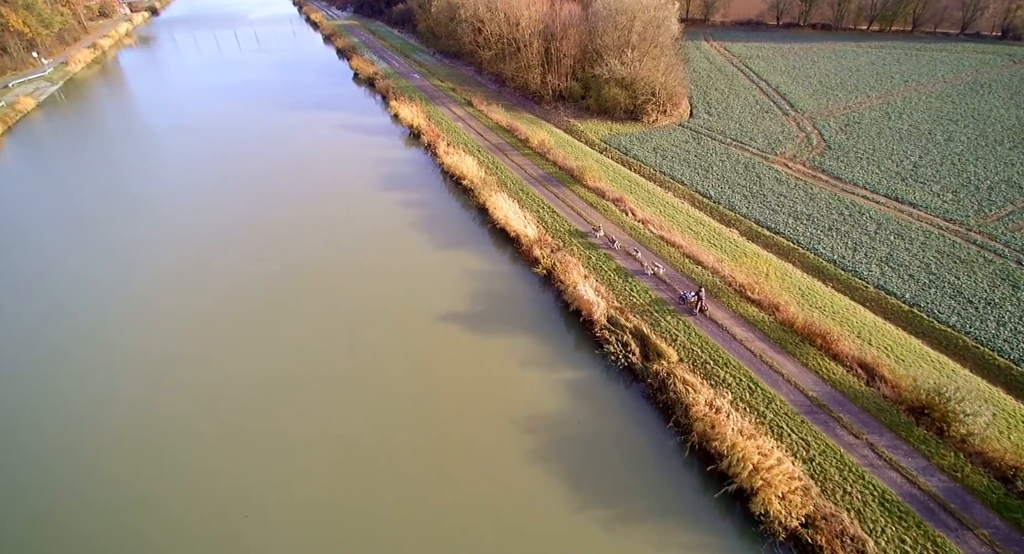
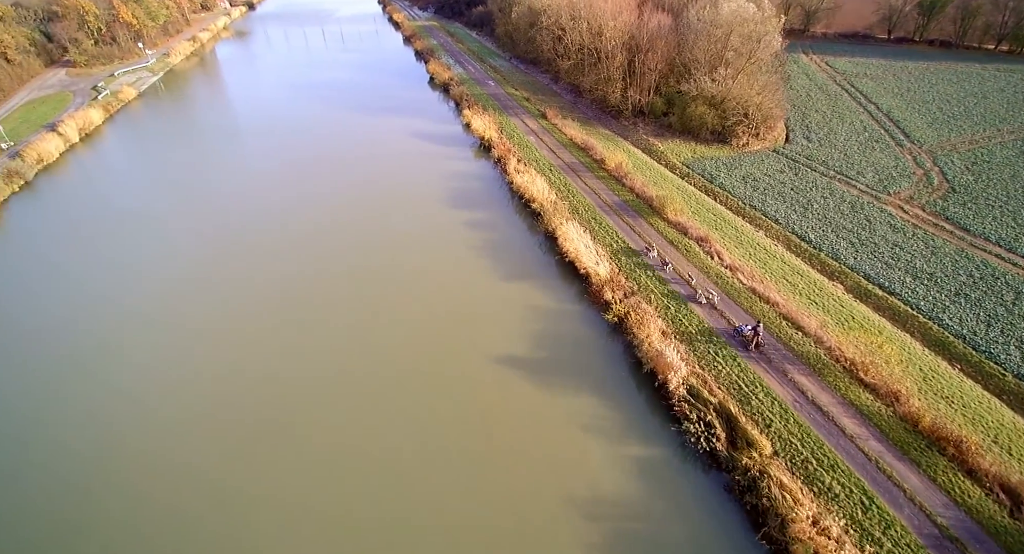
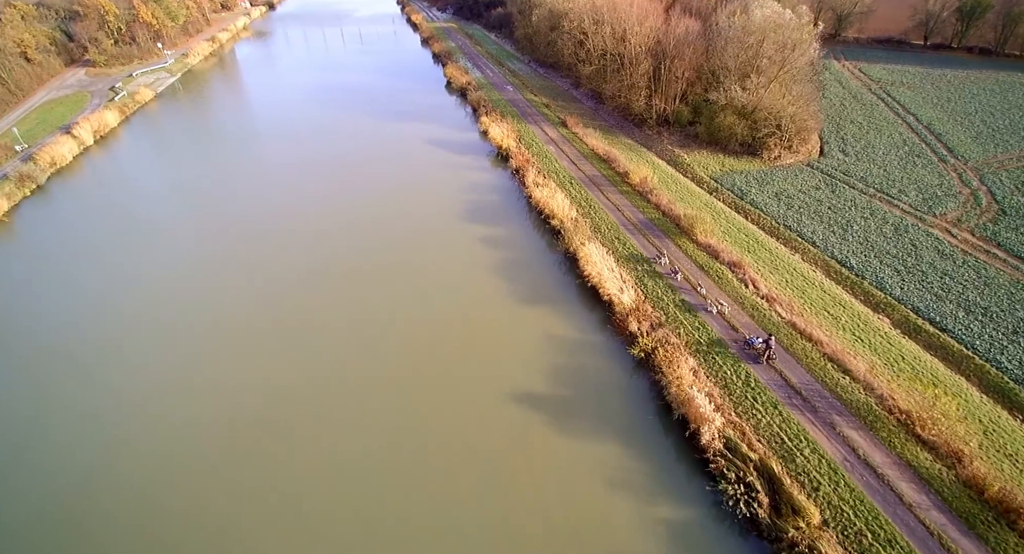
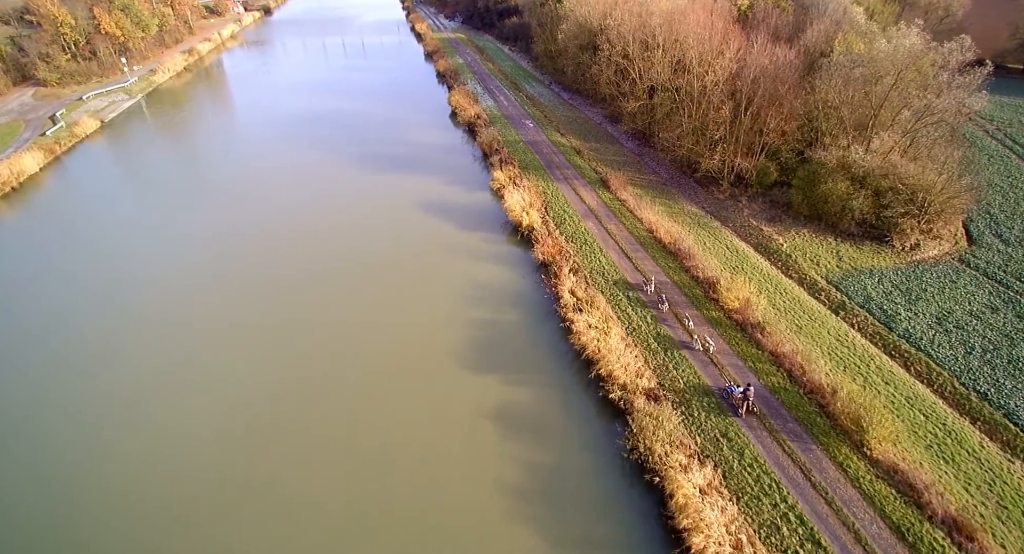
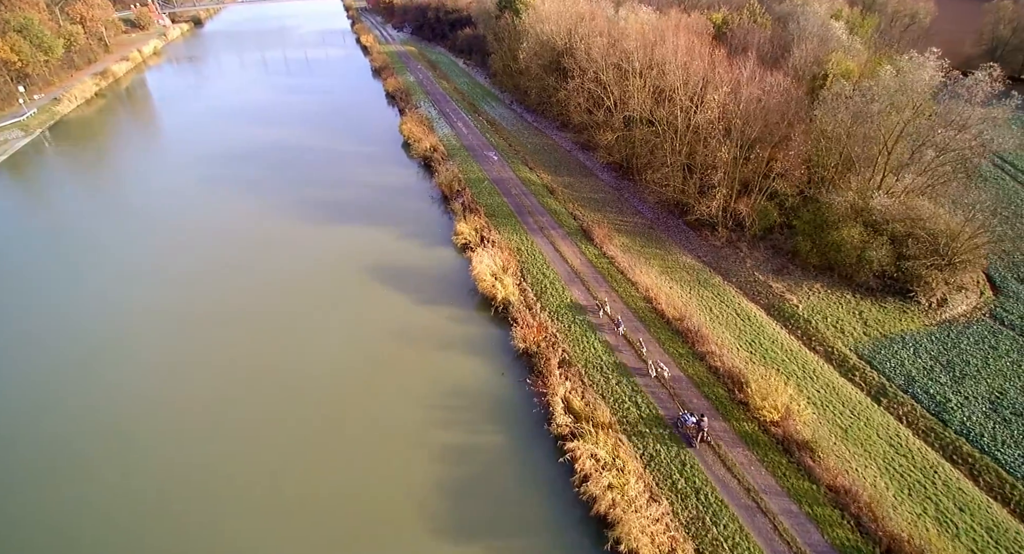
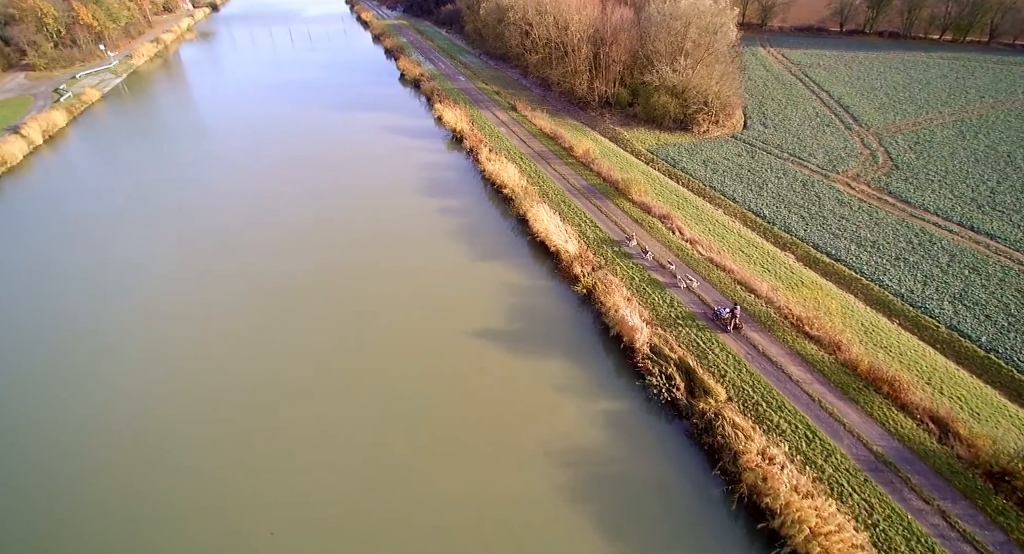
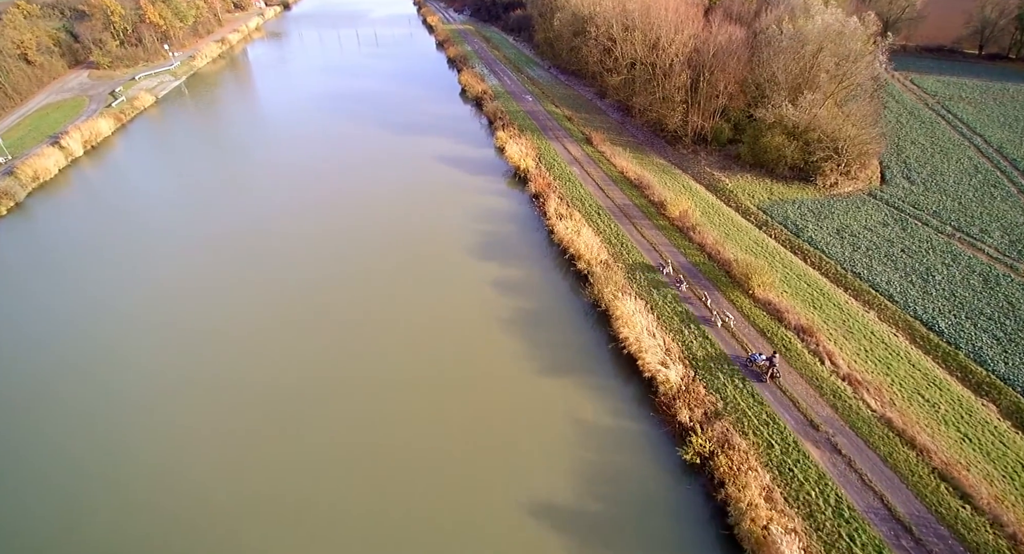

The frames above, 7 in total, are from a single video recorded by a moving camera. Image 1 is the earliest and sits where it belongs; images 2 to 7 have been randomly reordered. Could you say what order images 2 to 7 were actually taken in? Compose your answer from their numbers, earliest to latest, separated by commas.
6, 2, 3, 7, 4, 5
